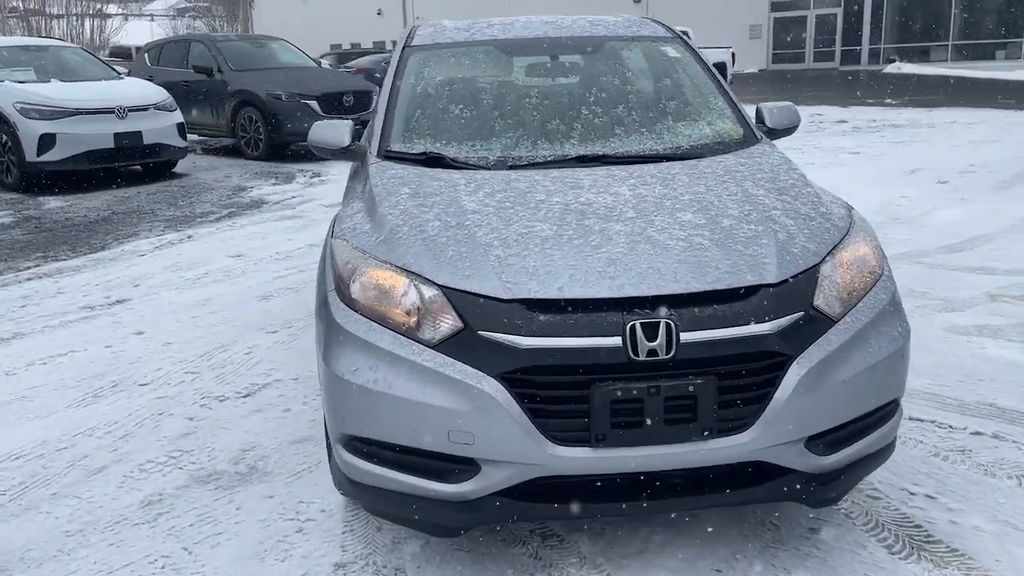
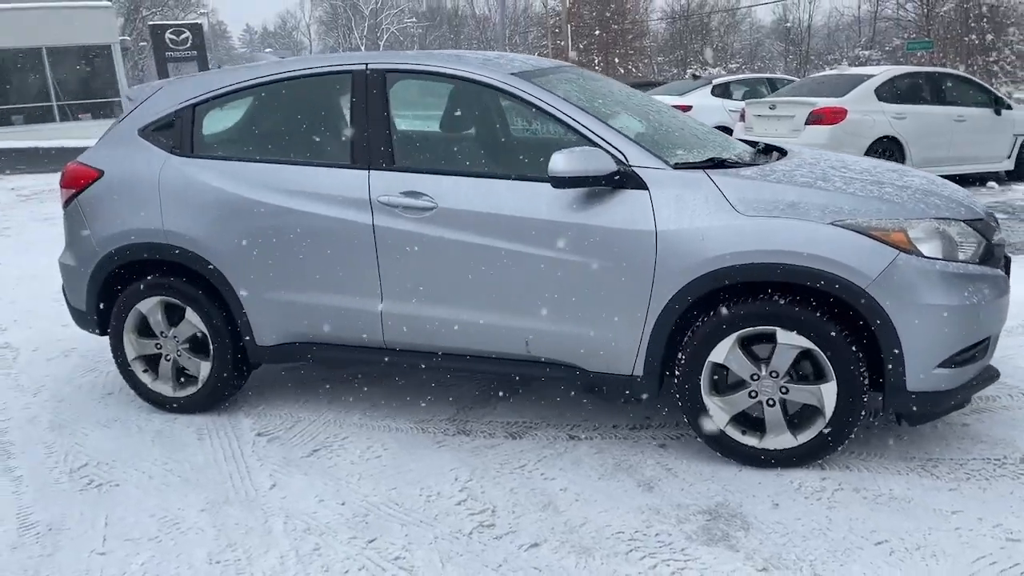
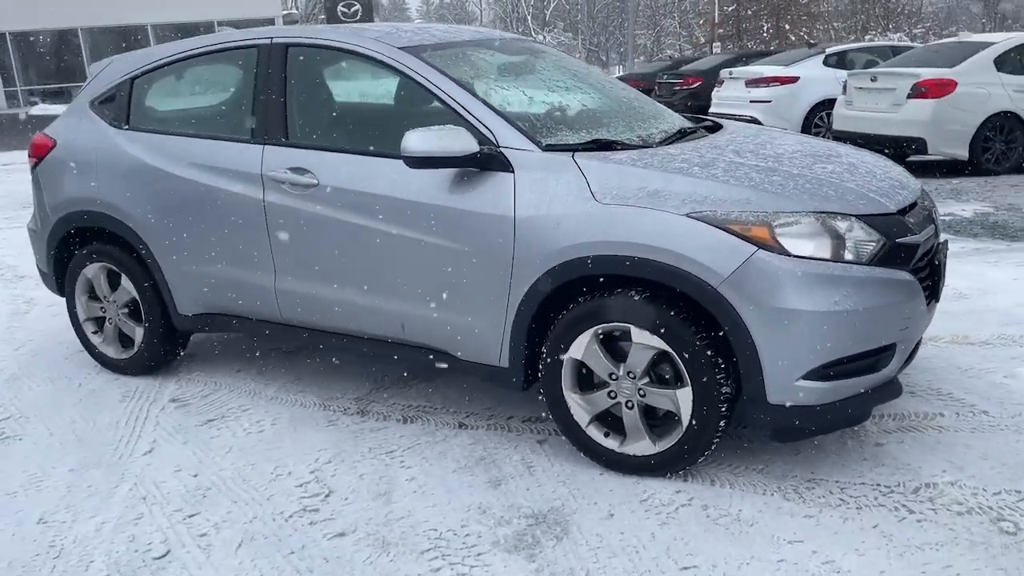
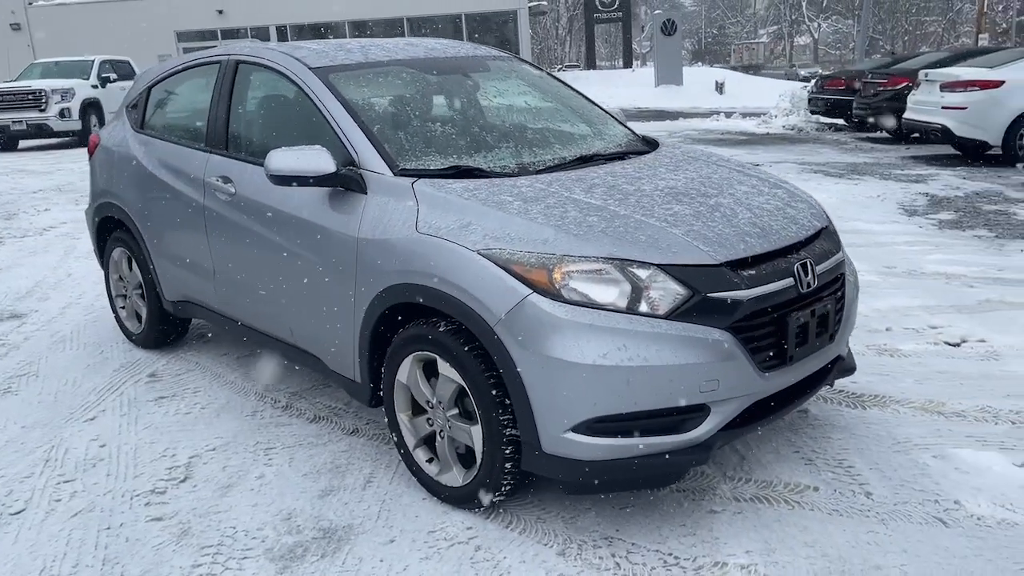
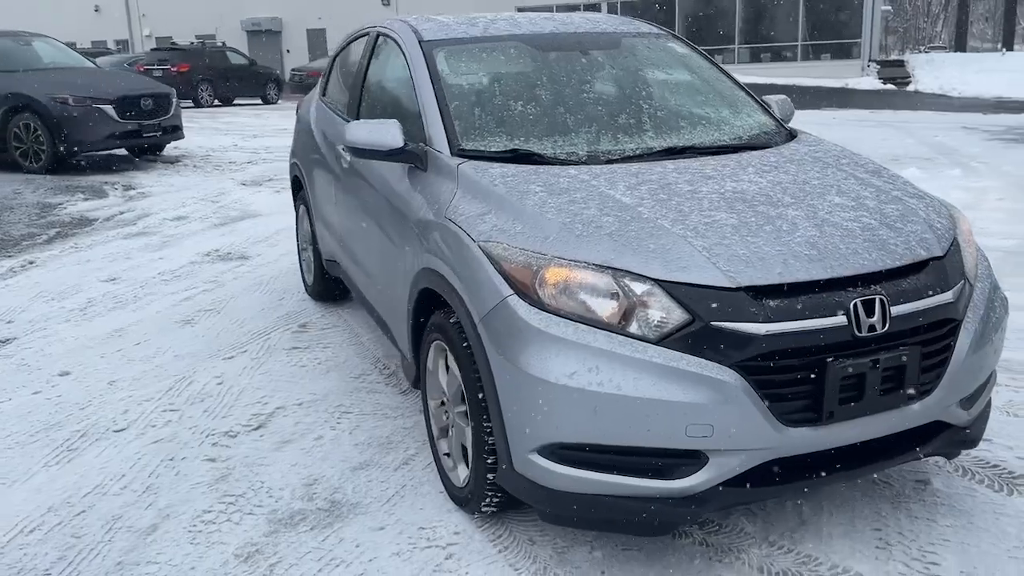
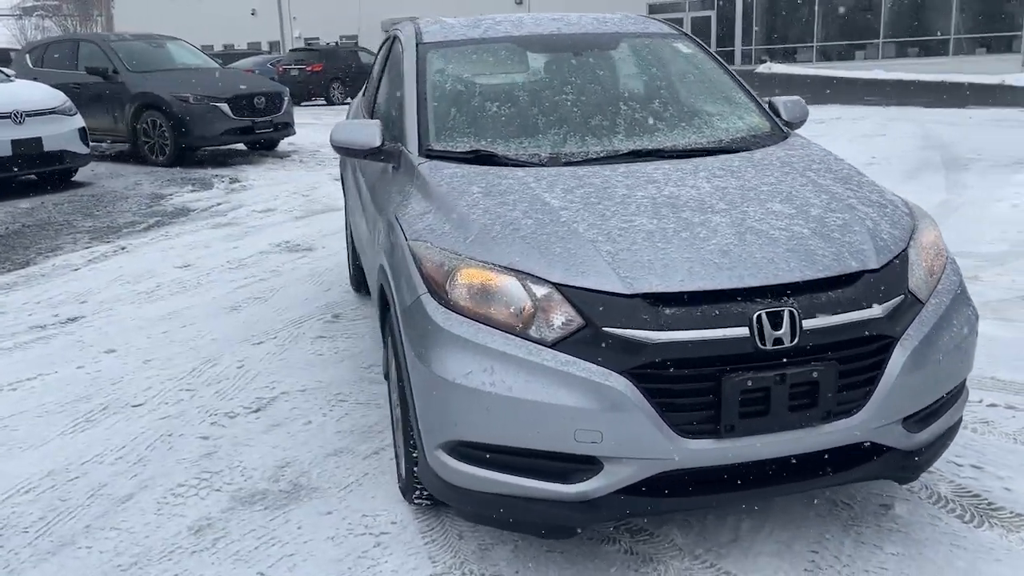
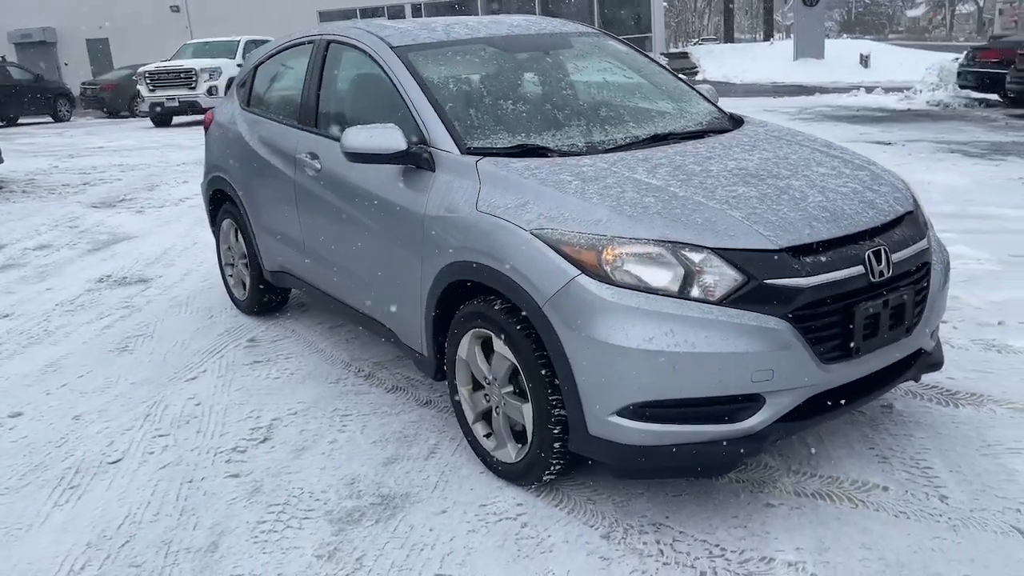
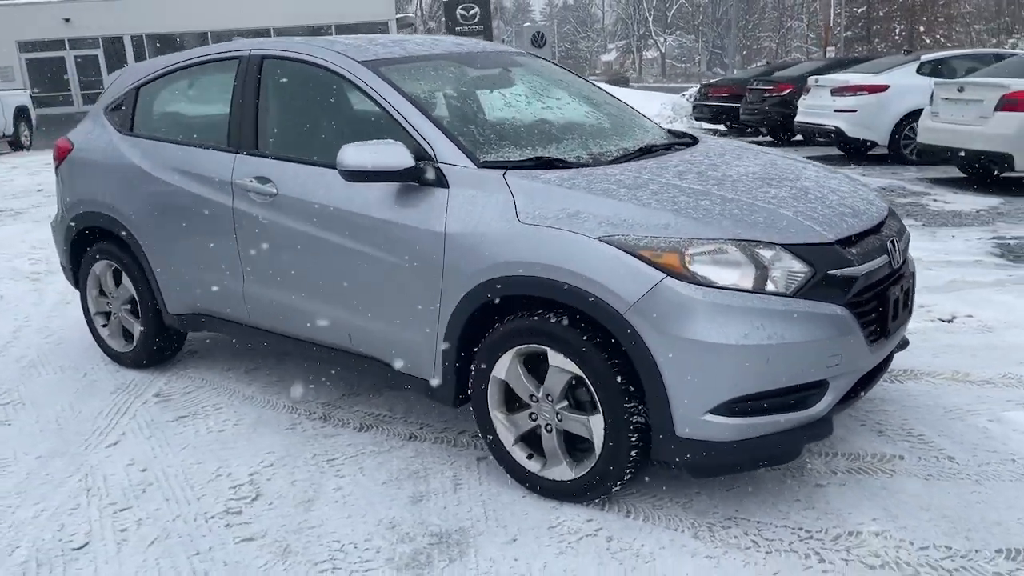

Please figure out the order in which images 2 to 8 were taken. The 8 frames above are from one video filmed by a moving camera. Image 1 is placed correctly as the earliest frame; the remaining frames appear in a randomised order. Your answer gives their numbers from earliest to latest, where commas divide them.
6, 5, 7, 4, 8, 3, 2
